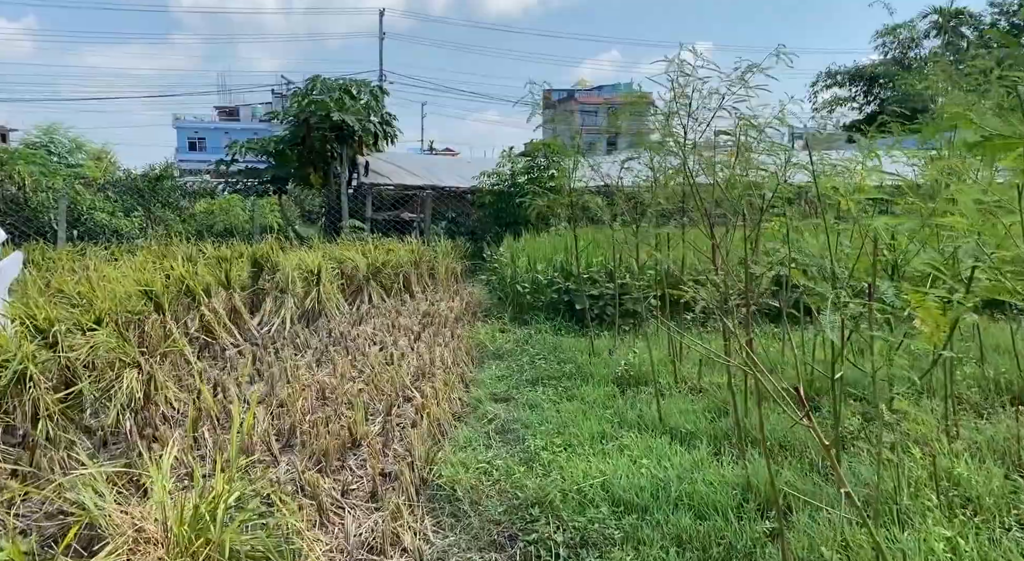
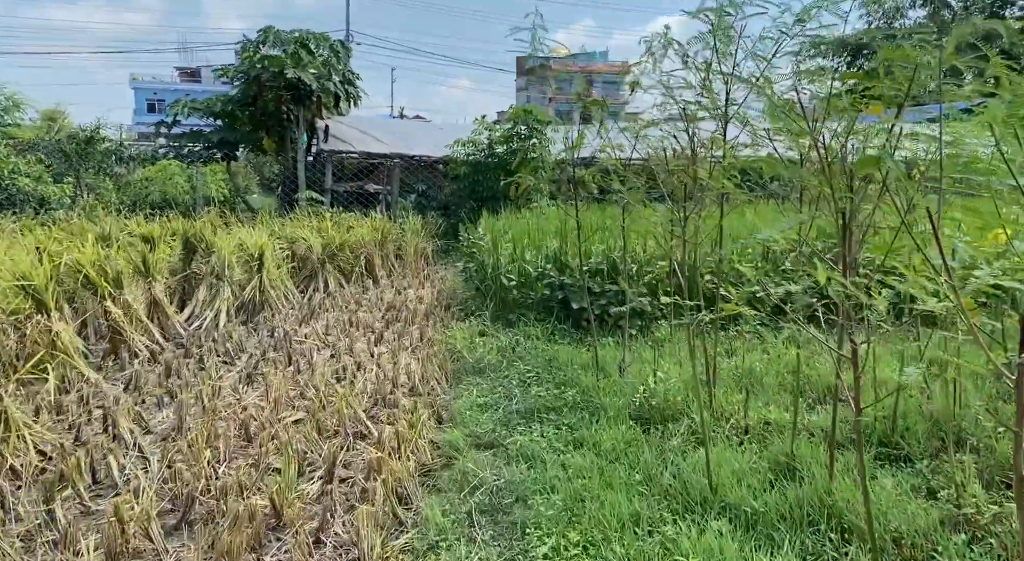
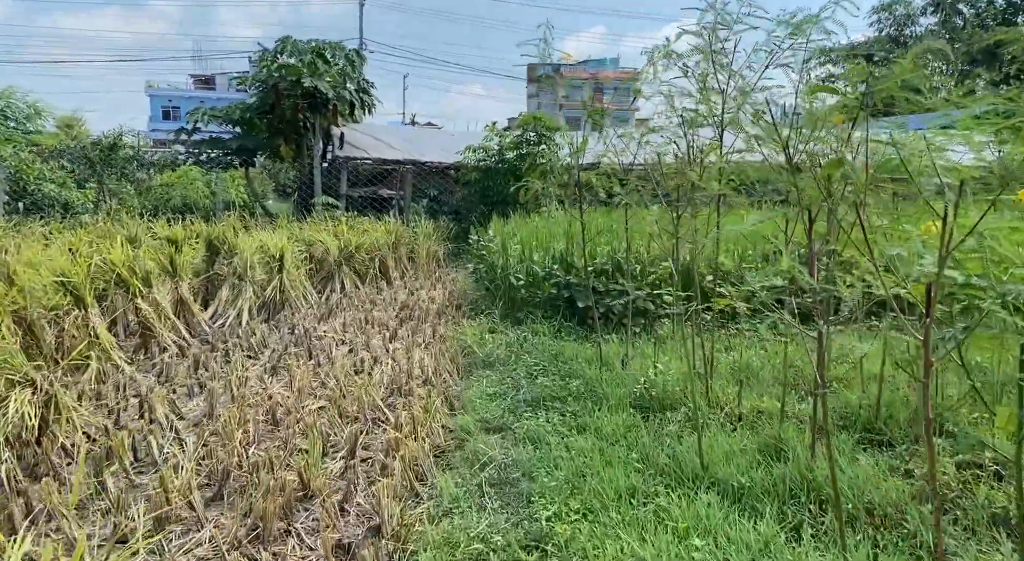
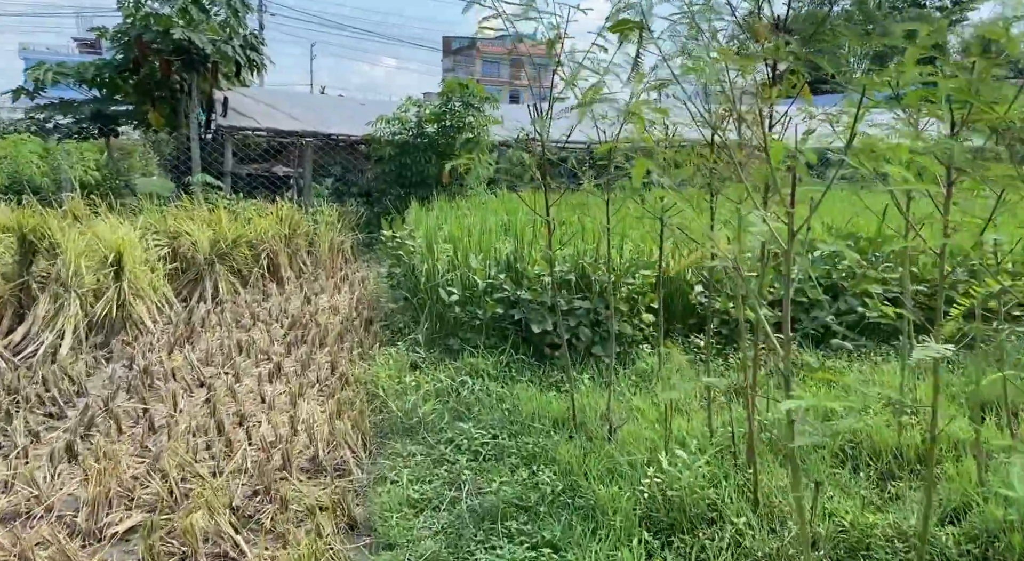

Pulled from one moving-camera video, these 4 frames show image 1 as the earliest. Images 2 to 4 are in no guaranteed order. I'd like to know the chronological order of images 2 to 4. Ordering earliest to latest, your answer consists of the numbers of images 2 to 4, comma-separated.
3, 2, 4
